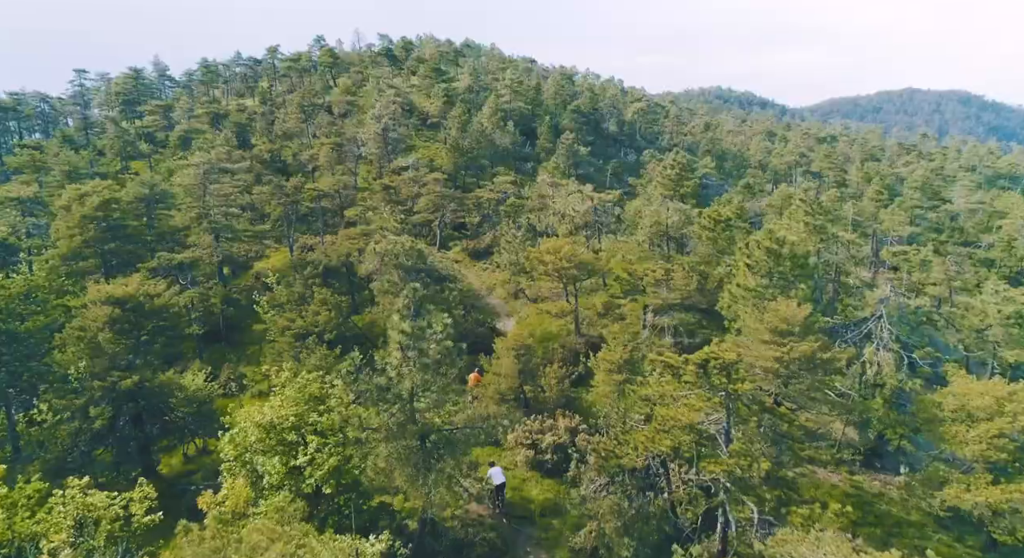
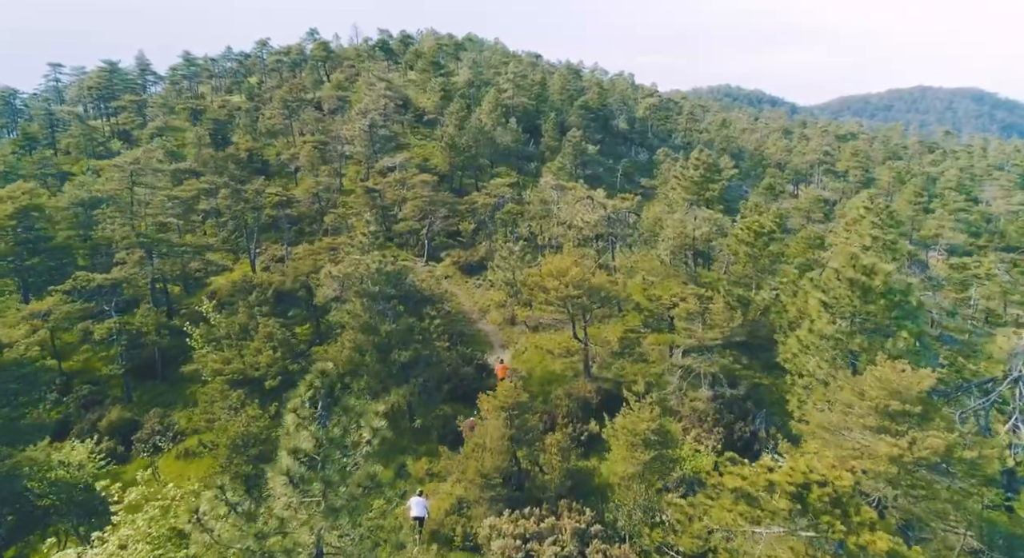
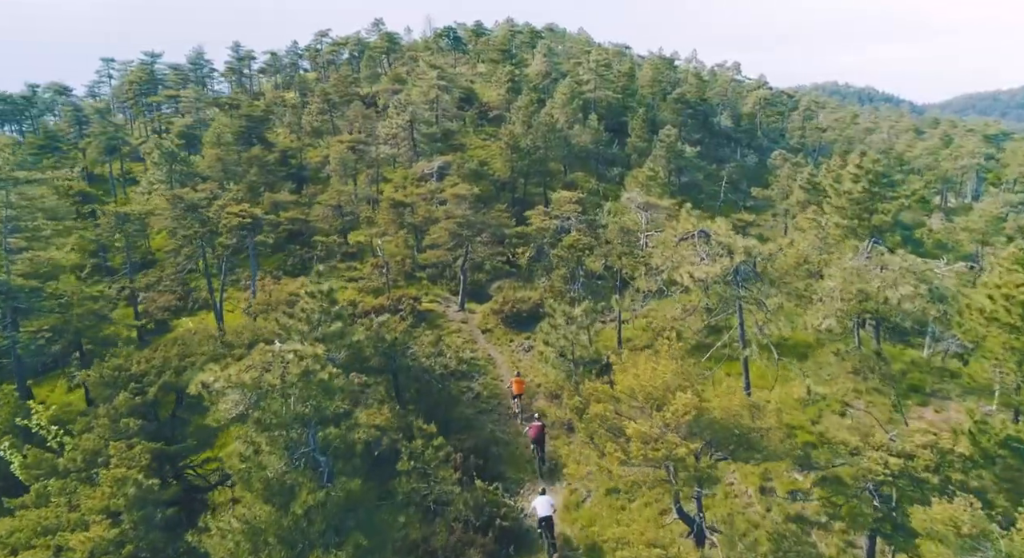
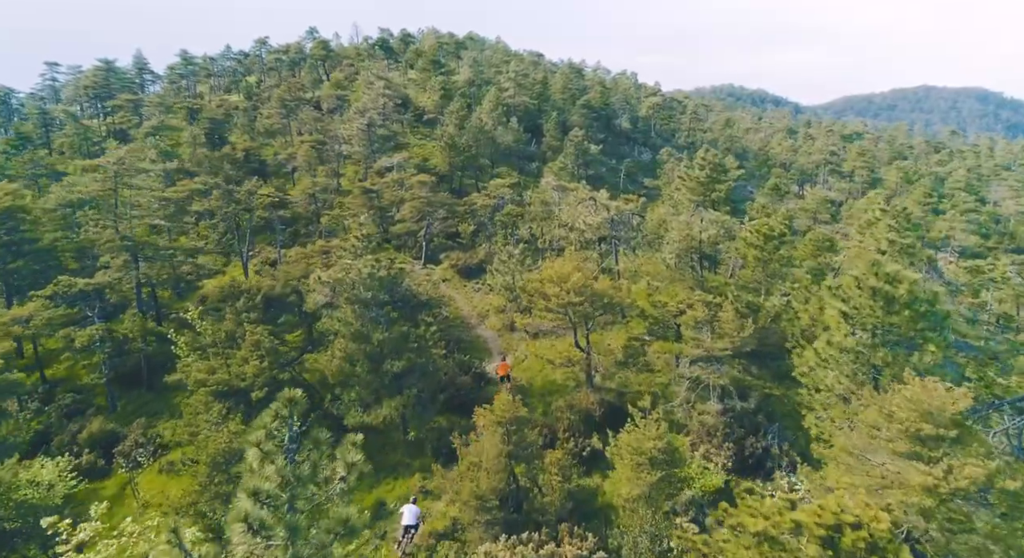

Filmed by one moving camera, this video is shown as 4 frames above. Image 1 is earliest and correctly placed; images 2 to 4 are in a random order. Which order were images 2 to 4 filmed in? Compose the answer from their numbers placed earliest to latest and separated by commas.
2, 4, 3
